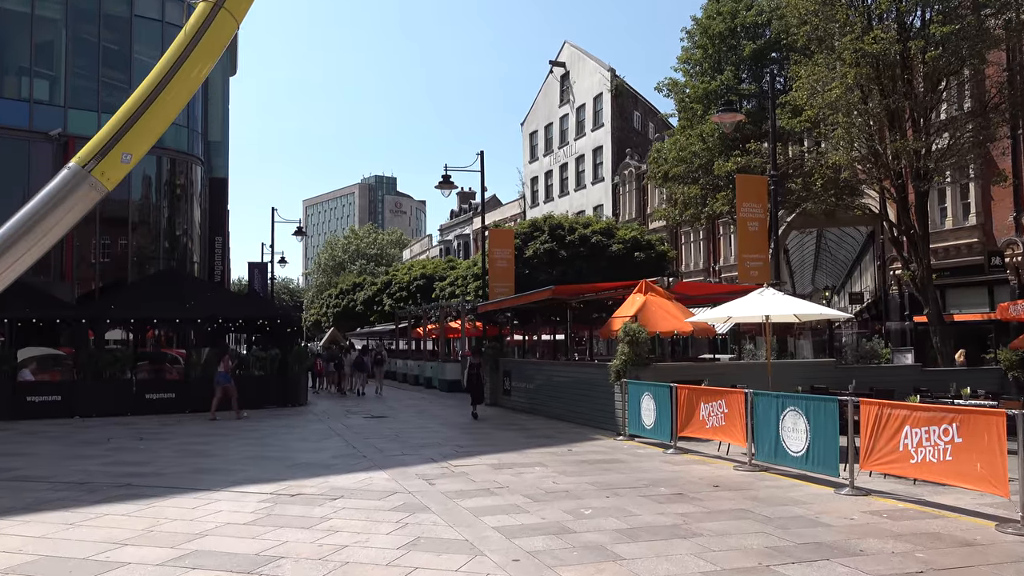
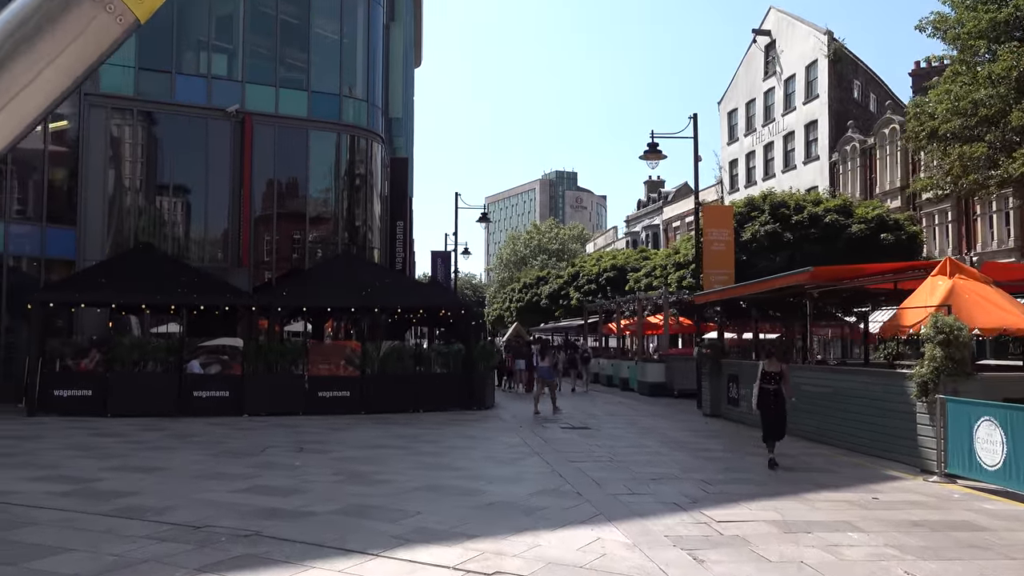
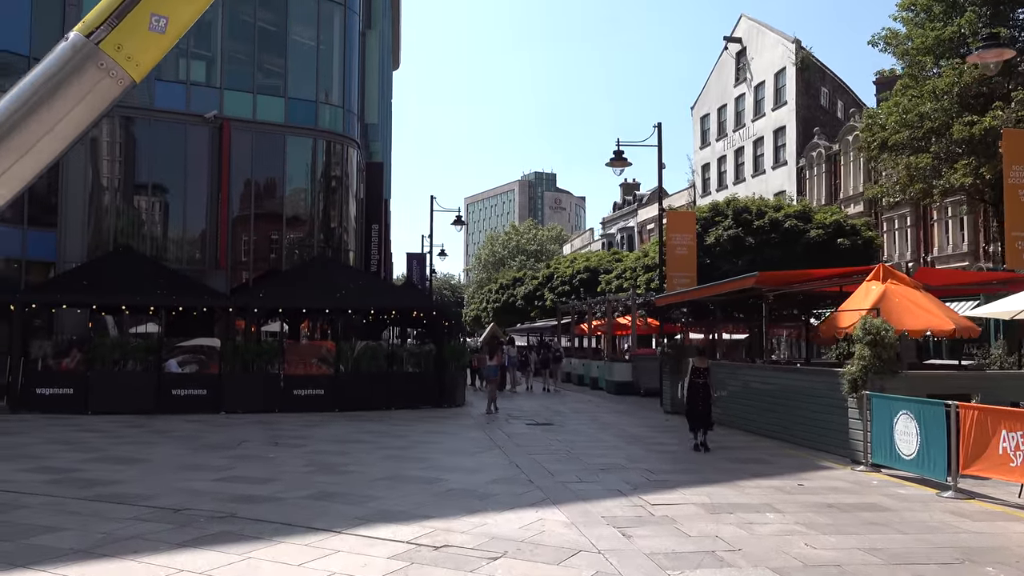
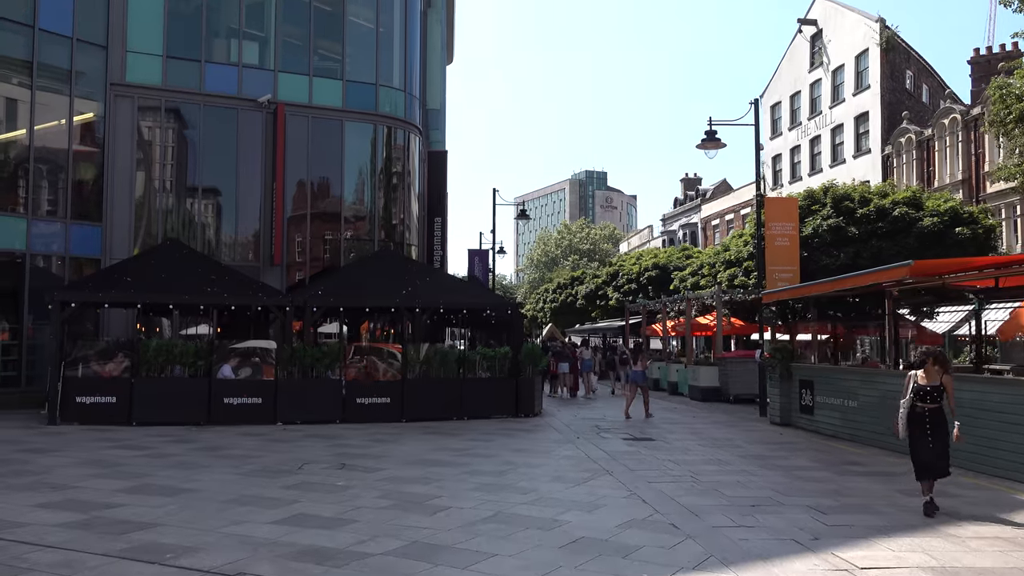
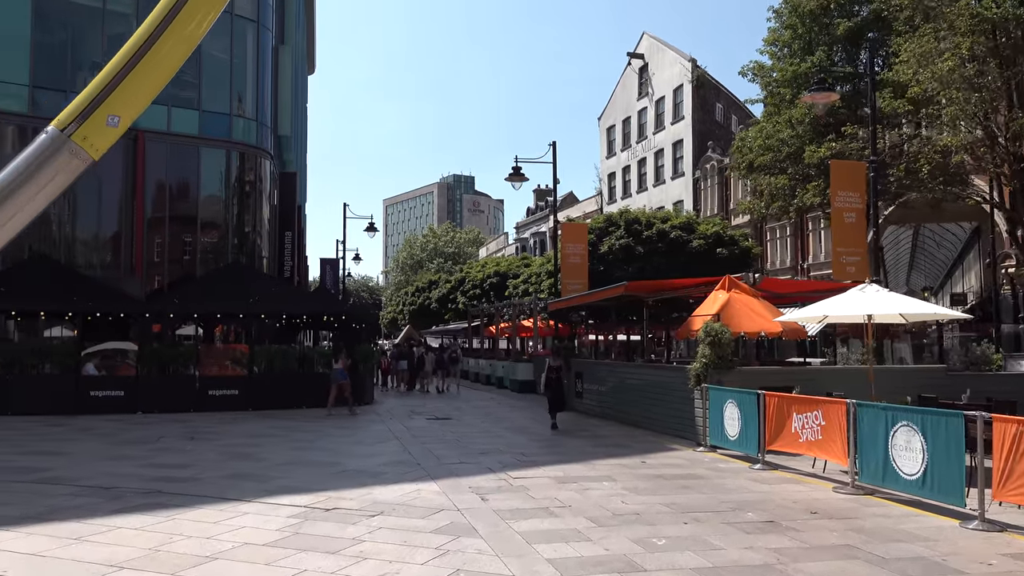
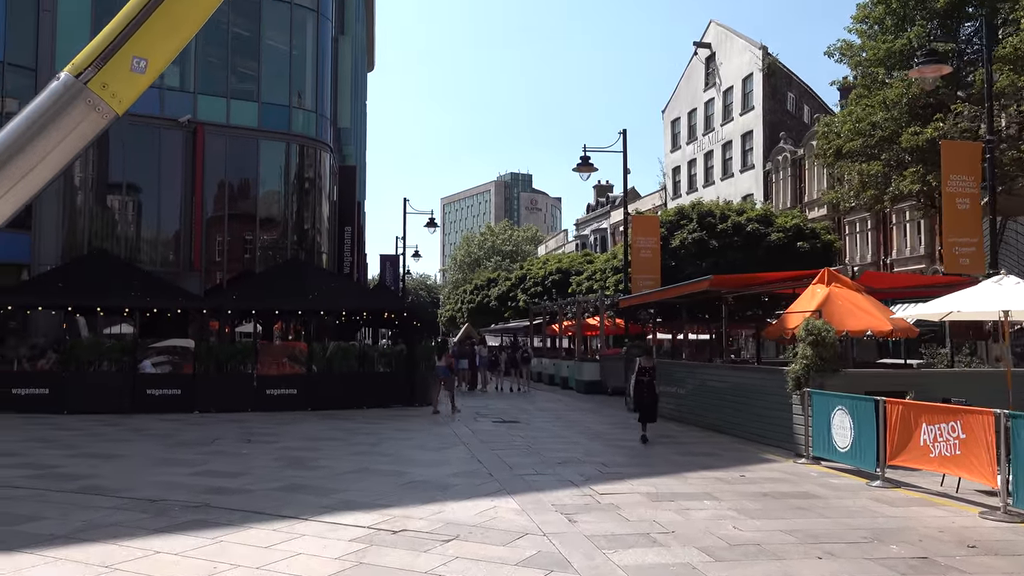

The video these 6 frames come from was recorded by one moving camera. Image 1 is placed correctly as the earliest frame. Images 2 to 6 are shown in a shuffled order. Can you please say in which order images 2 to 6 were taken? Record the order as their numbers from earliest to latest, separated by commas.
5, 6, 3, 2, 4
